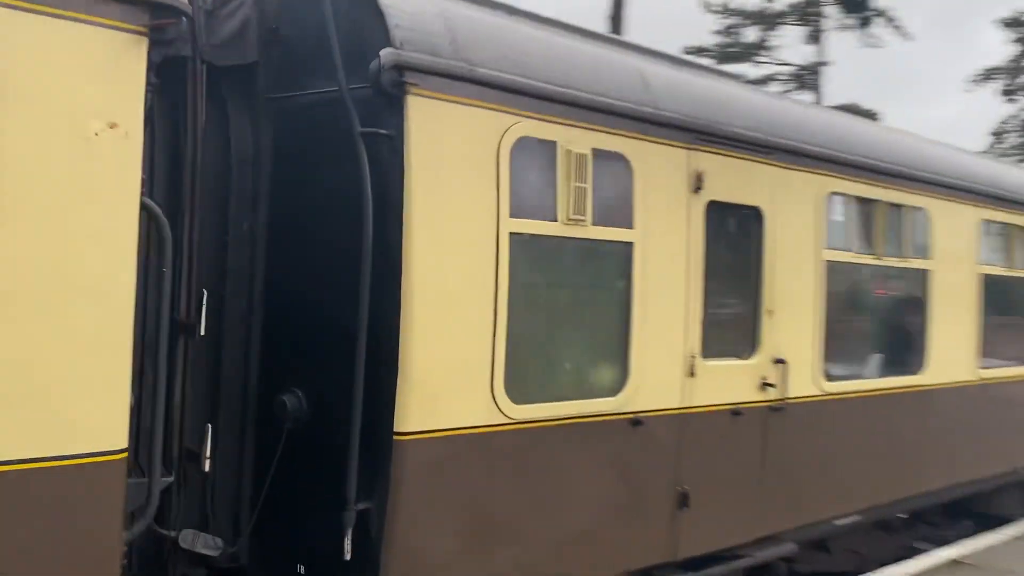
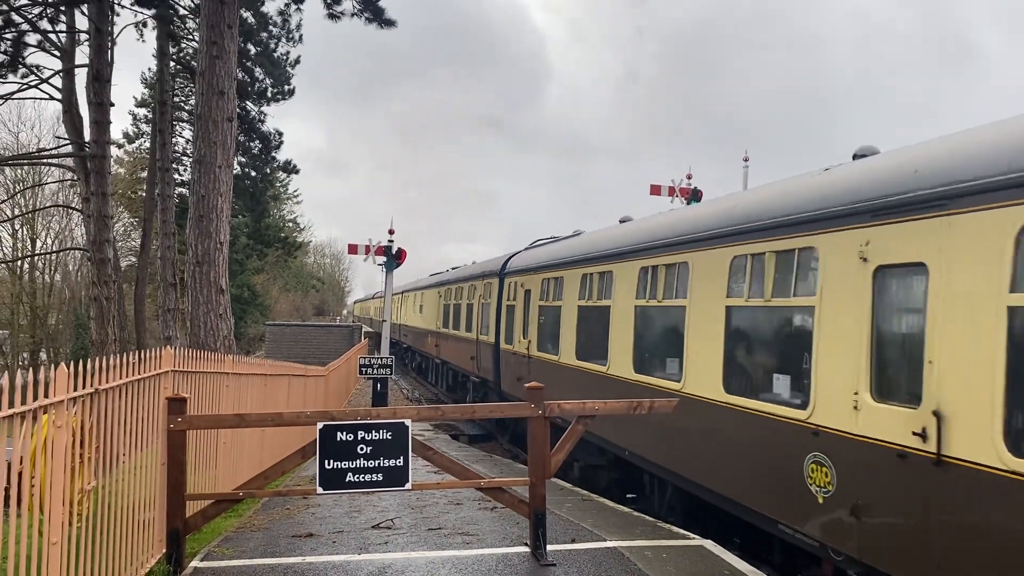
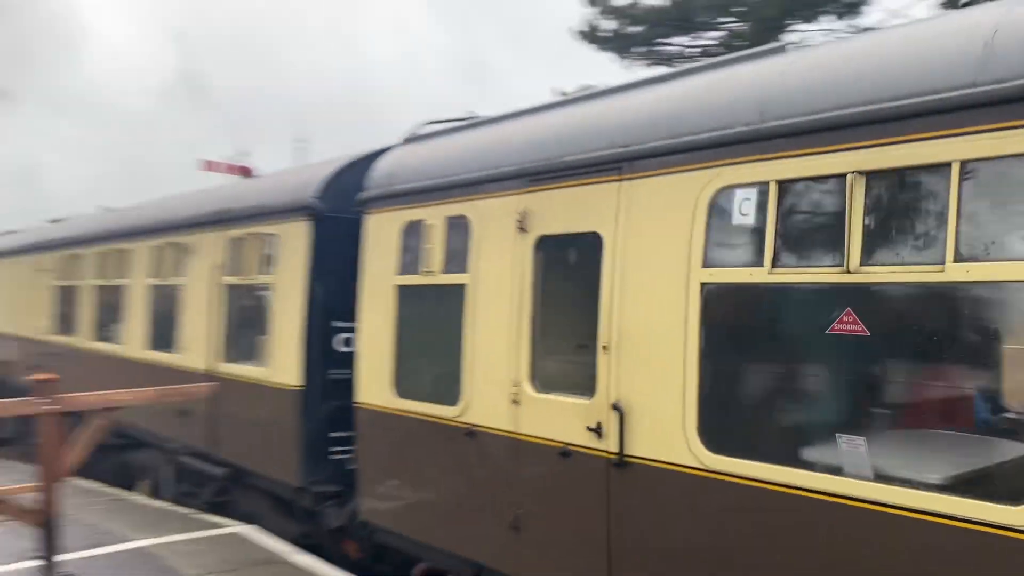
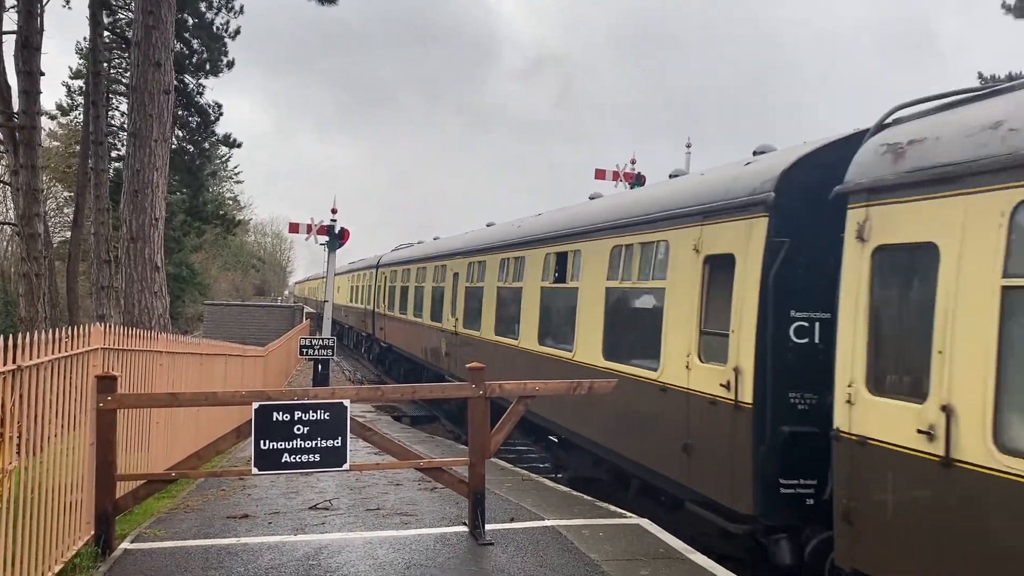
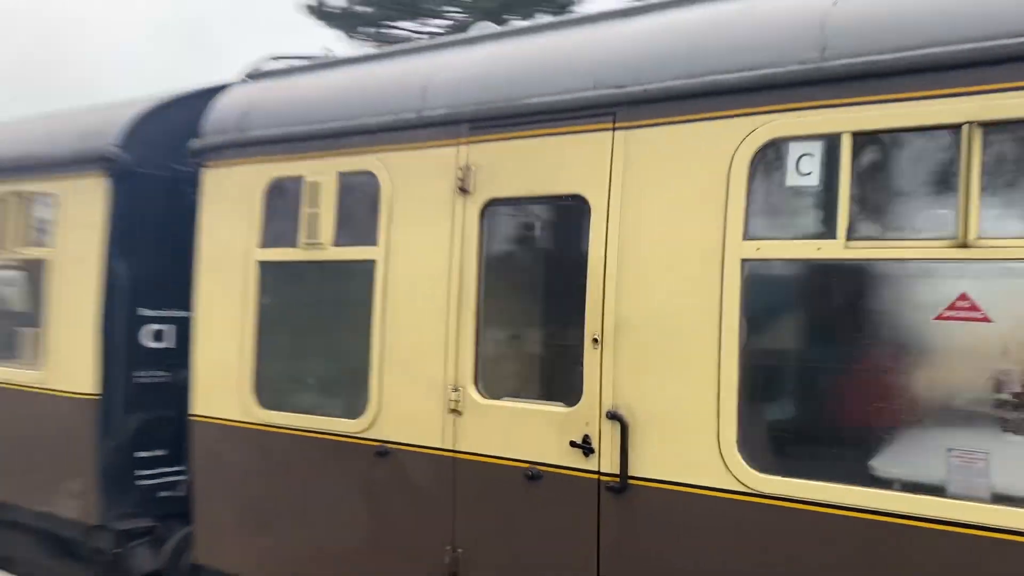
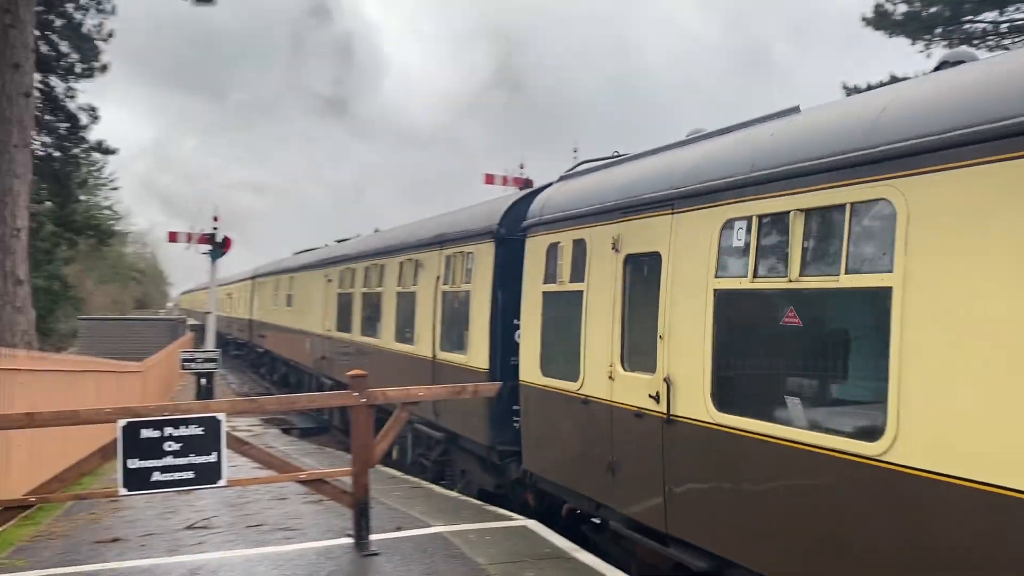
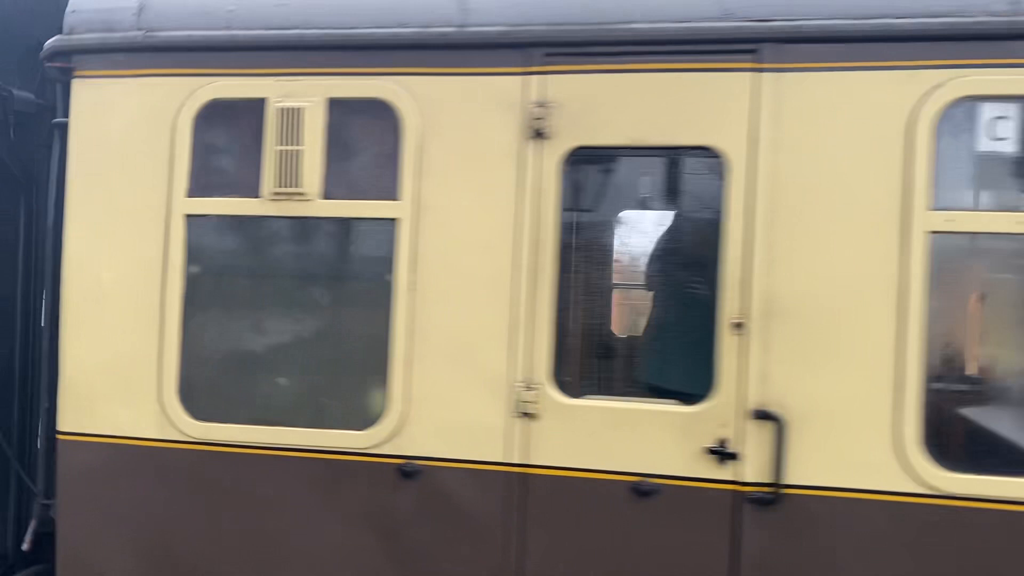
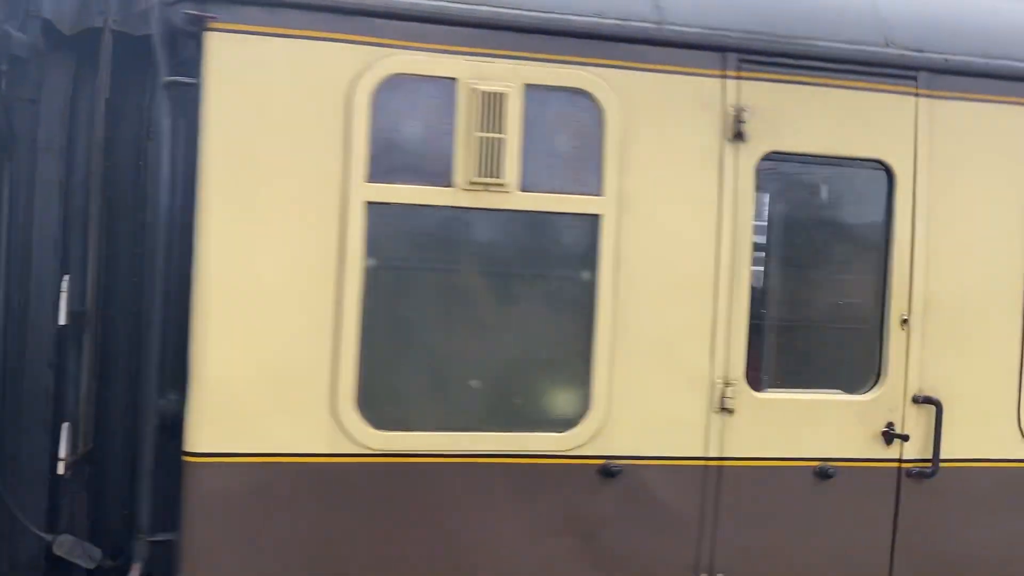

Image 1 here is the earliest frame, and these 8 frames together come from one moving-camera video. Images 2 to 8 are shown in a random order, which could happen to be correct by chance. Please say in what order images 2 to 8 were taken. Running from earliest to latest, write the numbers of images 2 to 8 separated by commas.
8, 7, 5, 3, 6, 2, 4
